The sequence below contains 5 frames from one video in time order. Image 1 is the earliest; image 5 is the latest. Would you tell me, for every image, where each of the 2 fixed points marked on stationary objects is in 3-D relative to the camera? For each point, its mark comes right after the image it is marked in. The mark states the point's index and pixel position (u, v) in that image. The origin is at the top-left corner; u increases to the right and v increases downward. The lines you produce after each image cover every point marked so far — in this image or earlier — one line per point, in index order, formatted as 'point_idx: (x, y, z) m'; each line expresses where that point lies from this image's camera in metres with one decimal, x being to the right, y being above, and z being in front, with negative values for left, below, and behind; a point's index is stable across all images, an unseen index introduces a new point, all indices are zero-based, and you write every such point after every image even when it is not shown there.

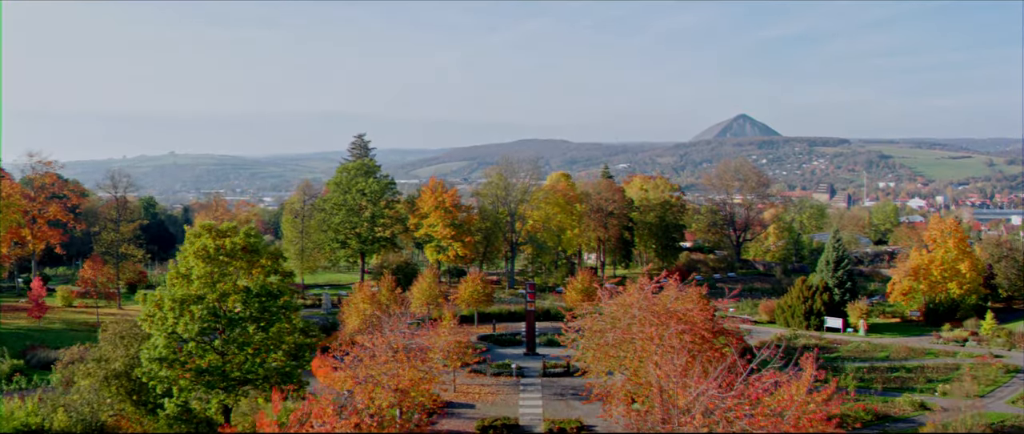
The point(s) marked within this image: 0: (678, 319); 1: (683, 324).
0: (+4.4, -2.8, +17.8) m
1: (+4.3, -2.7, +17.1) m
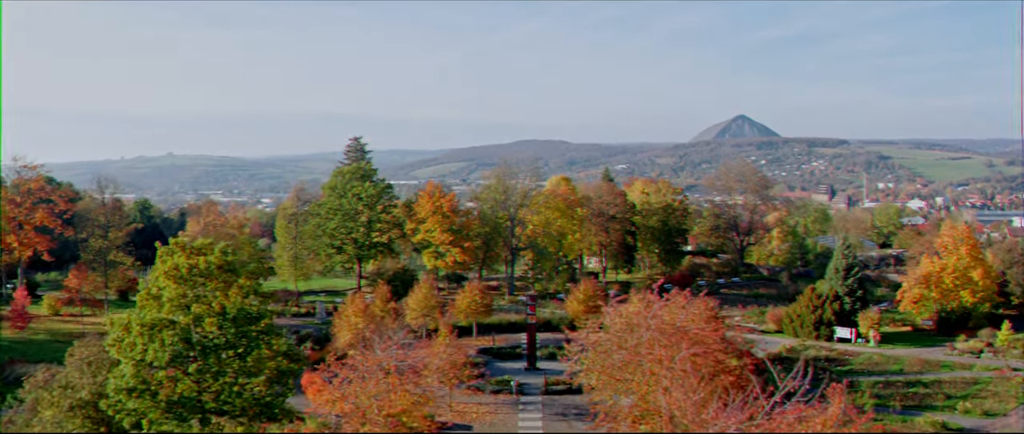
0: (+4.4, -3.0, +16.8) m
1: (+4.3, -3.0, +16.1) m
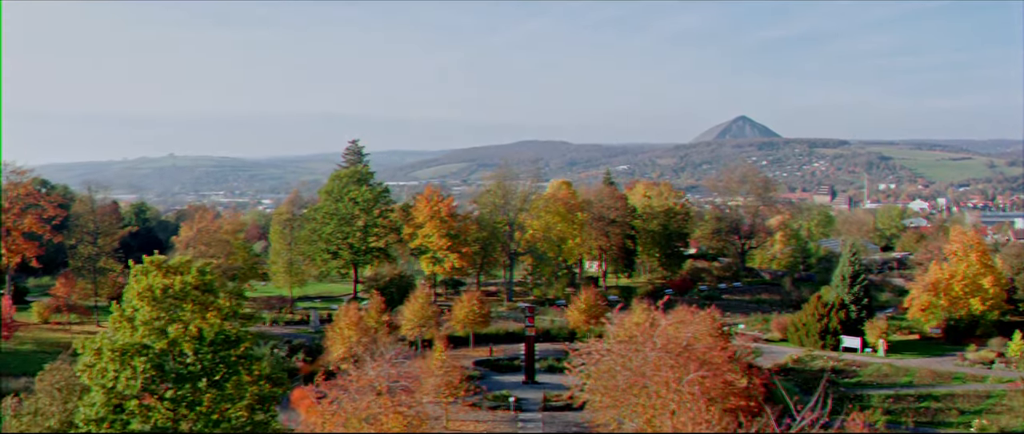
0: (+4.3, -3.3, +16.0) m
1: (+4.3, -3.3, +15.3) m
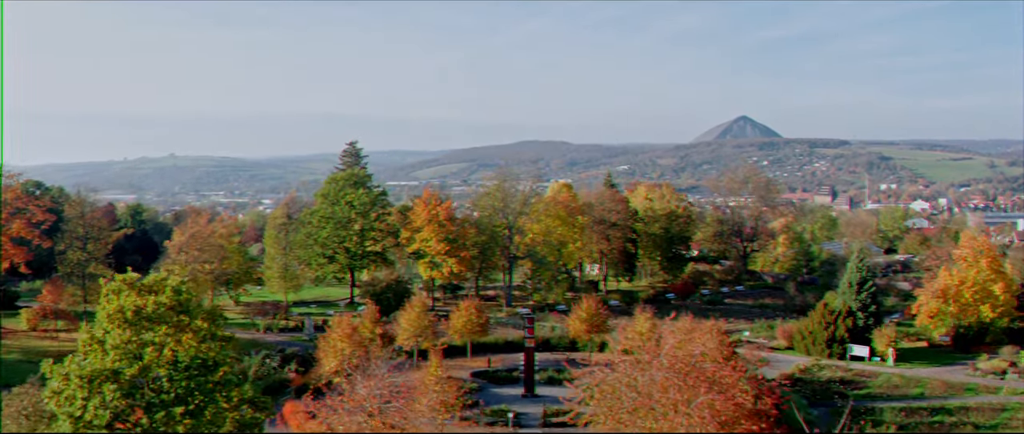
0: (+4.3, -3.6, +15.3) m
1: (+4.2, -3.5, +14.6) m
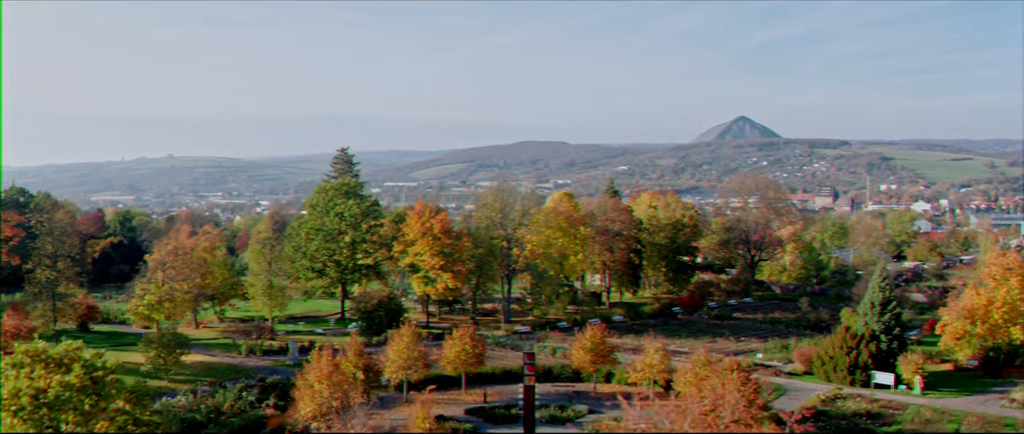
0: (+4.2, -4.3, +13.2) m
1: (+4.2, -4.2, +12.5) m
